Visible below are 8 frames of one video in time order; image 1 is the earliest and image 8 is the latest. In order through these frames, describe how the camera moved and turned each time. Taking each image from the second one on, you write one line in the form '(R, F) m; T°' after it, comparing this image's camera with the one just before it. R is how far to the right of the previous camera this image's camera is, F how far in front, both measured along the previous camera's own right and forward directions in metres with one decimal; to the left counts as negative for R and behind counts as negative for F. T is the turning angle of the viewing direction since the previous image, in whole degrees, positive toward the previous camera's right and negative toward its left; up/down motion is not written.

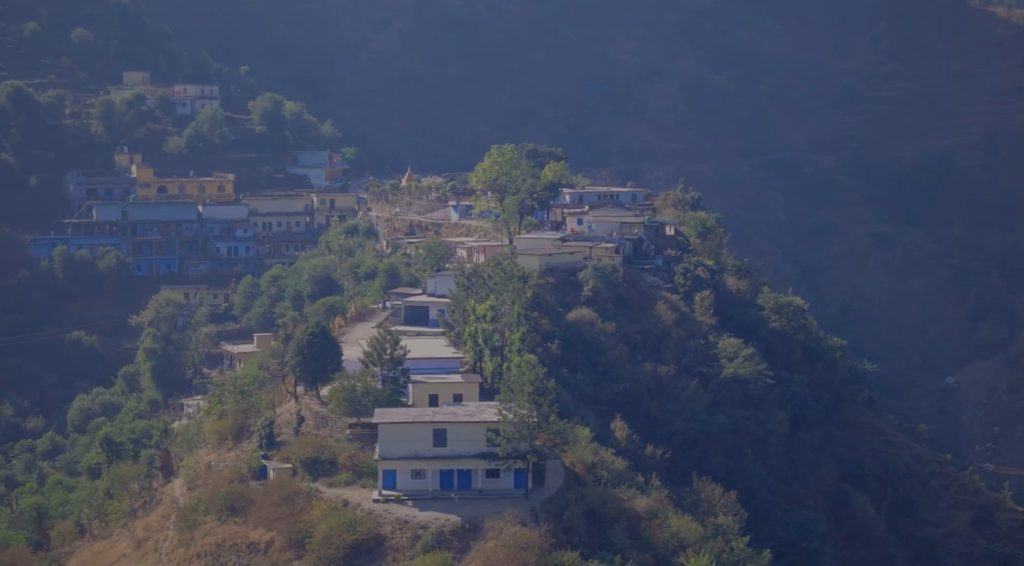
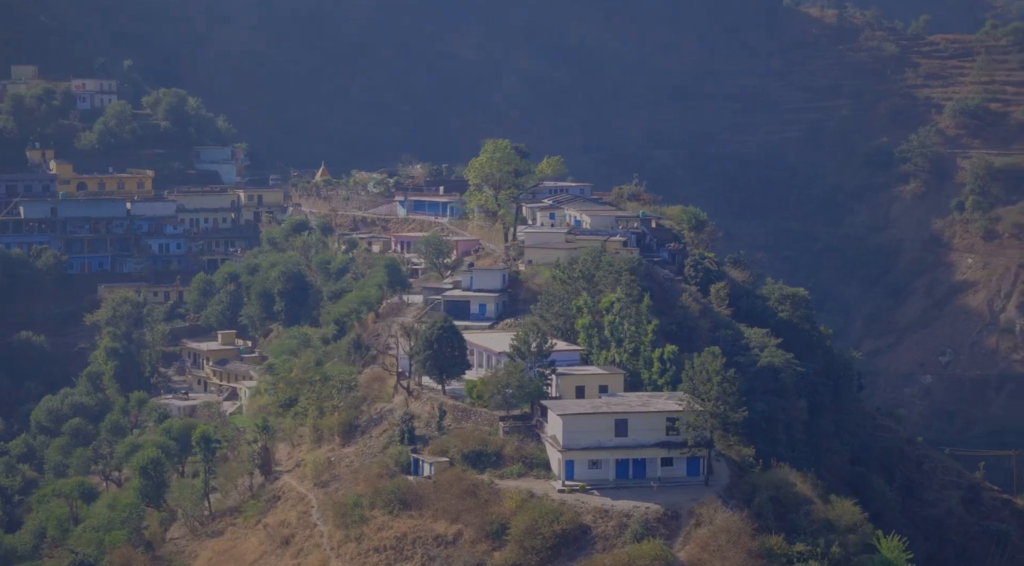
(-4.1, -0.1) m; +5°
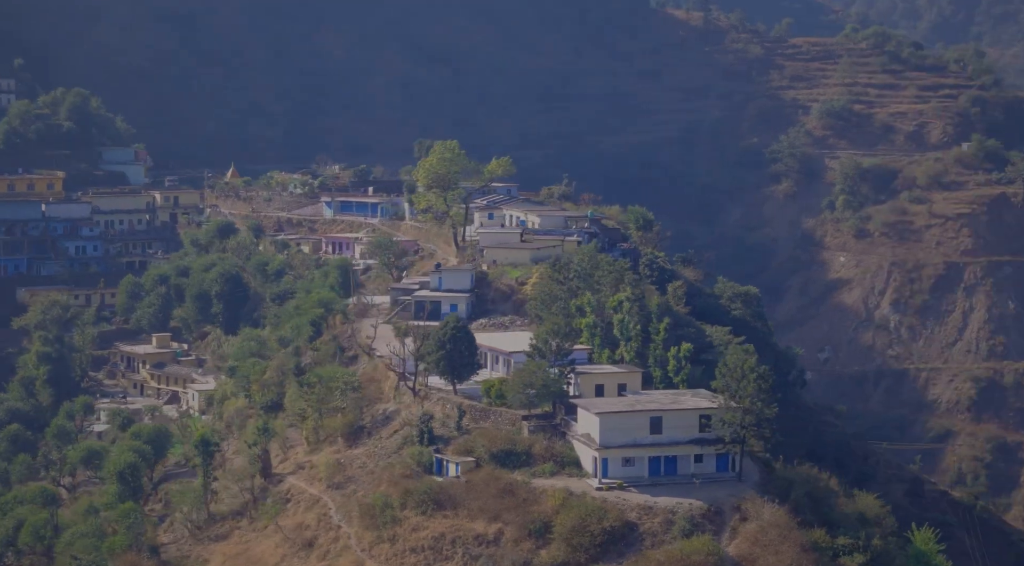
(-1.9, -0.1) m; +4°
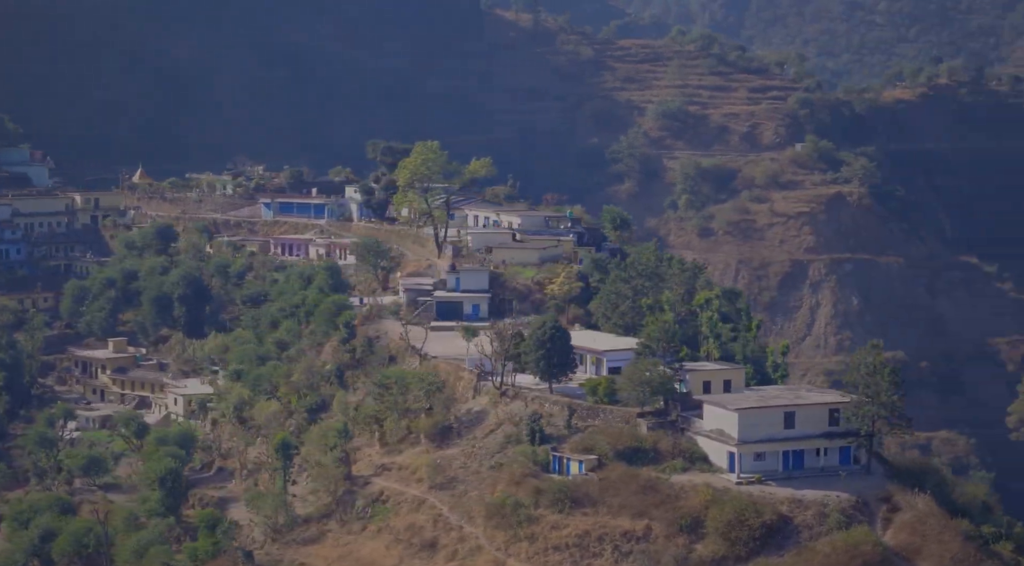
(-3.6, 0.0) m; +5°
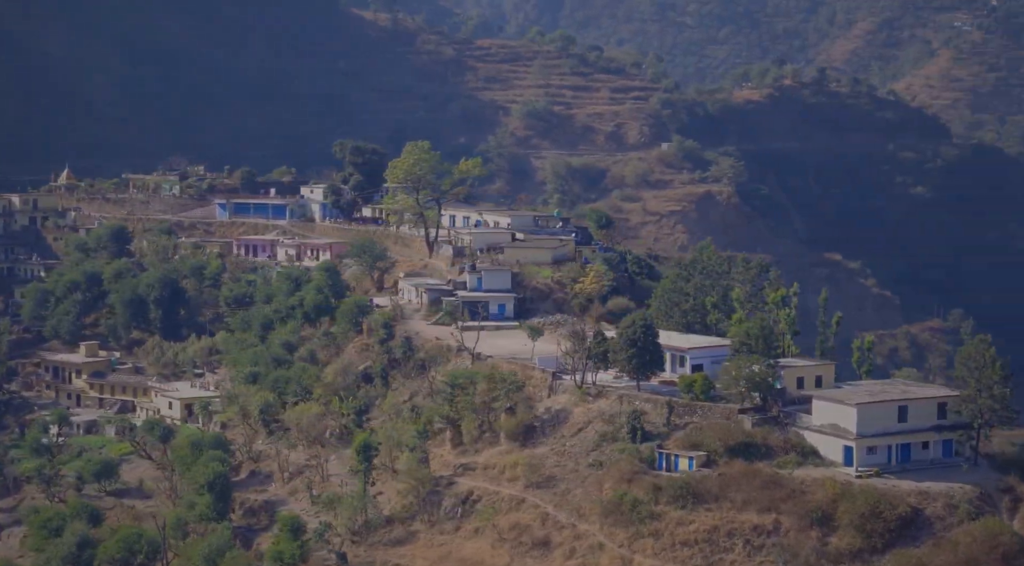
(-3.1, 0.0) m; +4°
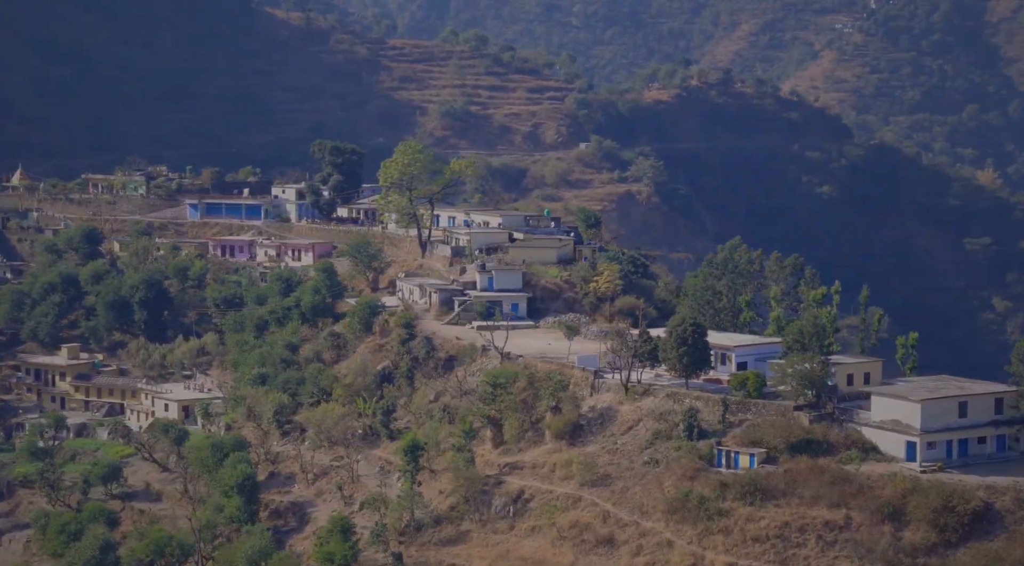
(-1.9, 0.0) m; +3°
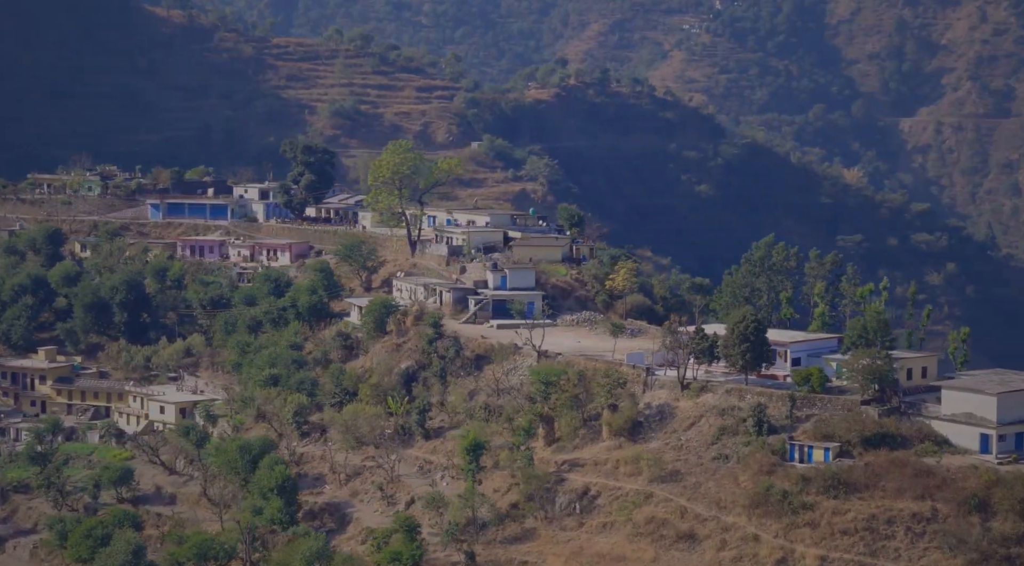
(-2.4, 0.0) m; +3°
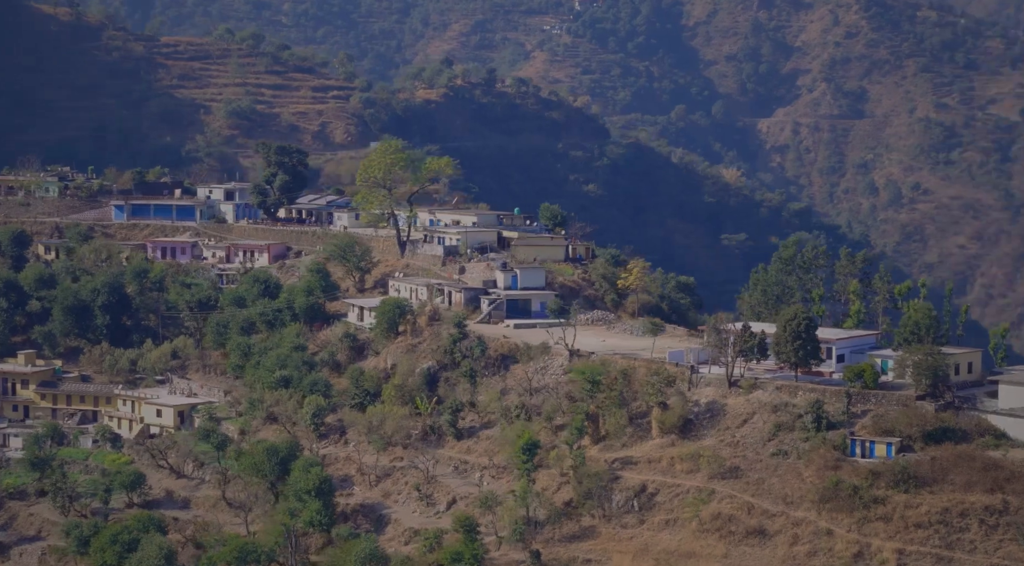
(-2.2, 0.0) m; +3°
